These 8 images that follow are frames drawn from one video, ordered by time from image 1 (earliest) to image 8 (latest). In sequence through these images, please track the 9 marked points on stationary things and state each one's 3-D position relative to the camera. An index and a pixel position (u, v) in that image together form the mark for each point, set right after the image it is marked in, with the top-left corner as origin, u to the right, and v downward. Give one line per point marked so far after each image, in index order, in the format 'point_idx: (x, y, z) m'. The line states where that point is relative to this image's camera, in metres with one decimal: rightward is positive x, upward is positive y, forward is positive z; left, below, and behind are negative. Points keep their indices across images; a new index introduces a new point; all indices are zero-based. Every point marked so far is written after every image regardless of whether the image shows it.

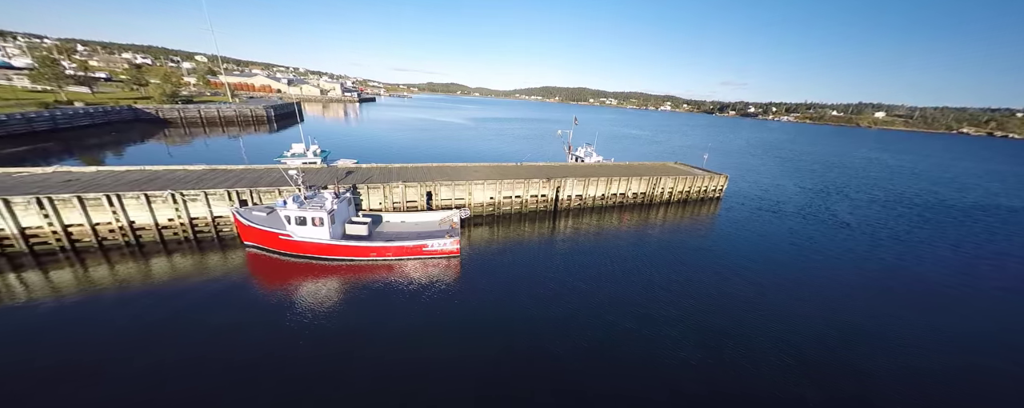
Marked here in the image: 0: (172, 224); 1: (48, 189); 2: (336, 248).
0: (-18.9, -1.1, +17.8) m
1: (-24.3, +0.8, +16.7) m
2: (-9.1, -2.4, +16.9) m
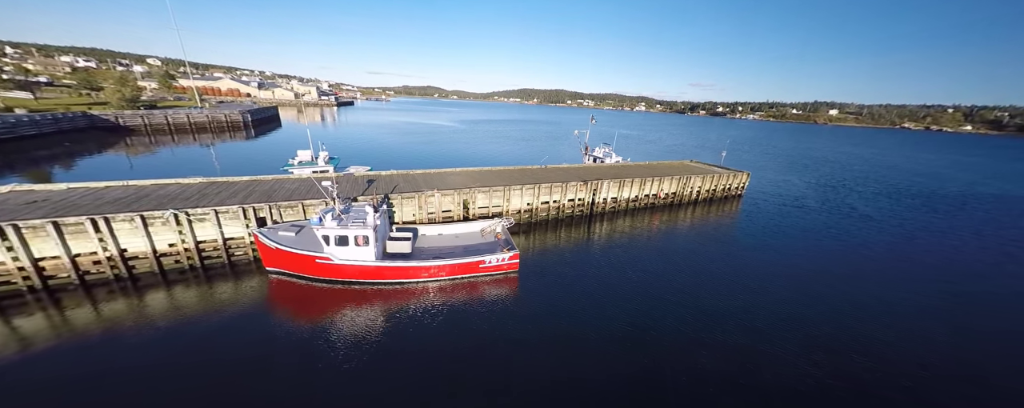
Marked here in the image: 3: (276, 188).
0: (-15.6, -2.1, +14.7) m
1: (-21.0, -0.4, +13.3) m
2: (-5.7, -3.1, +14.5) m
3: (-13.7, +0.8, +18.5) m
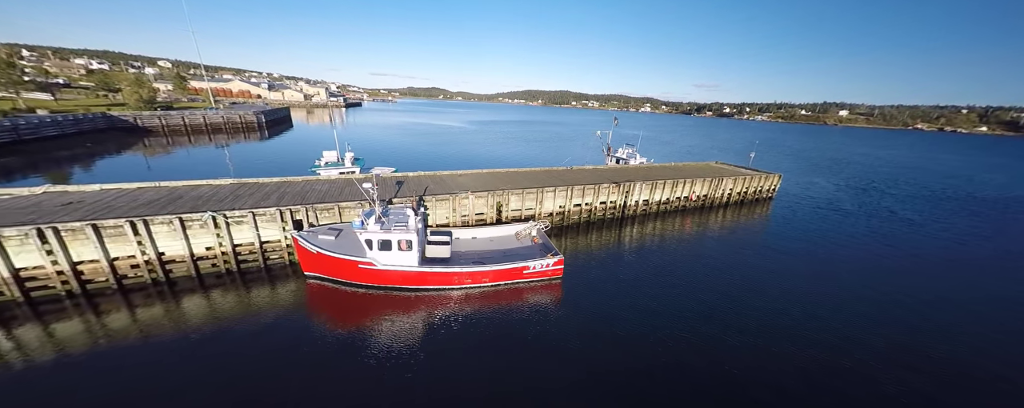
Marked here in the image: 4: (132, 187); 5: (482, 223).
0: (-13.5, -2.2, +14.3) m
1: (-18.9, -0.5, +13.0) m
2: (-3.7, -3.2, +14.0) m
3: (-11.5, +0.7, +18.0) m
4: (-19.9, +0.9, +16.7) m
5: (-1.8, -1.2, +19.6) m
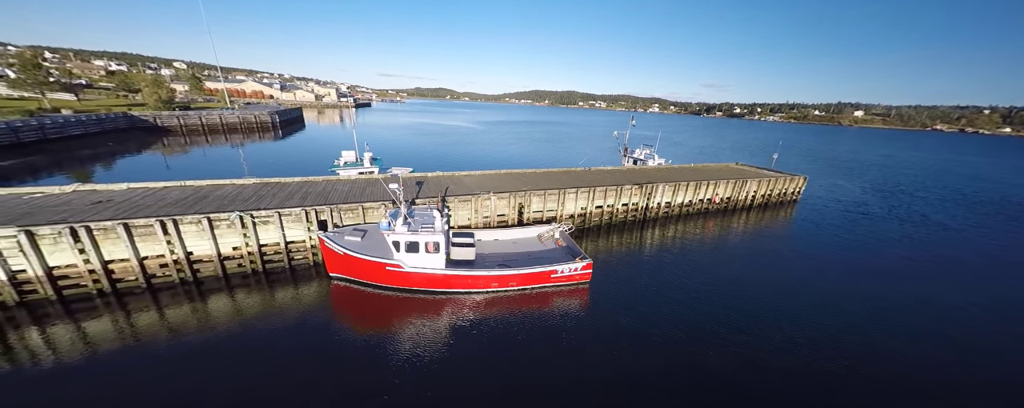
0: (-12.3, -2.2, +14.2) m
1: (-17.7, -0.4, +13.0) m
2: (-2.4, -3.3, +13.7) m
3: (-10.2, +0.7, +17.9) m
4: (-18.6, +1.0, +16.8) m
5: (-0.5, -1.2, +19.3) m
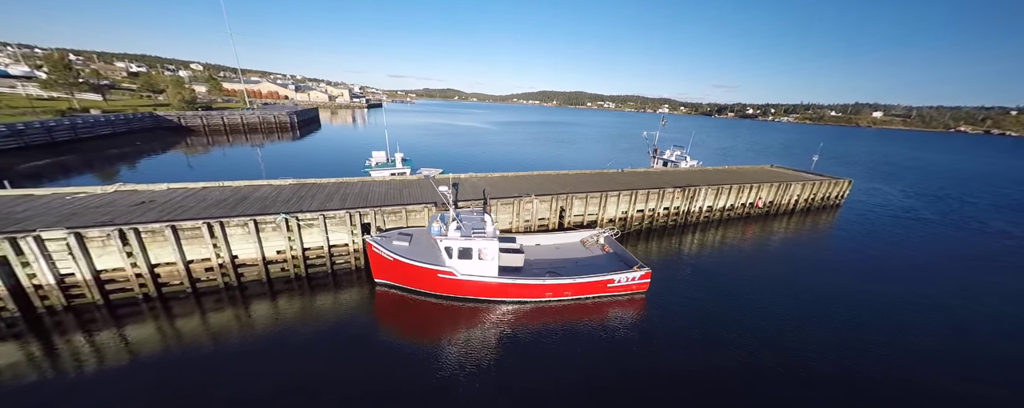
0: (-10.0, -2.3, +13.8) m
1: (-15.5, -0.5, +12.7) m
2: (-0.2, -3.4, +13.0) m
3: (-7.9, +0.6, +17.4) m
4: (-16.3, +0.9, +16.5) m
5: (+1.9, -1.4, +18.6) m
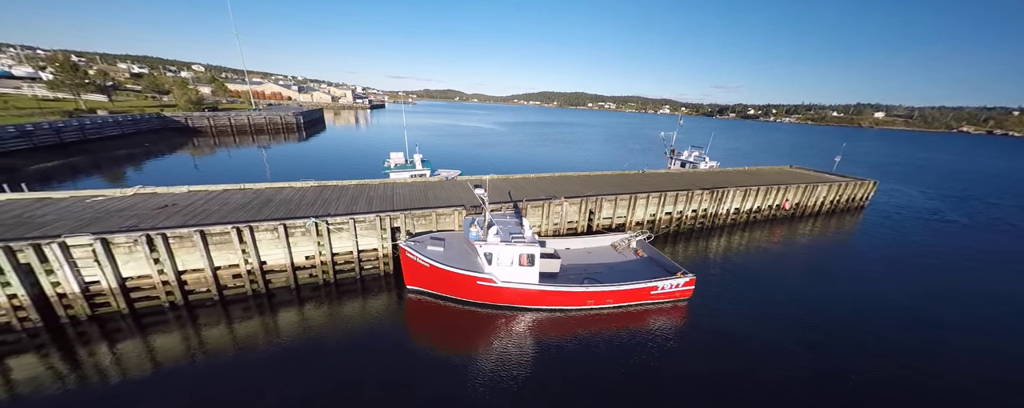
0: (-8.5, -2.4, +13.2) m
1: (-13.9, -0.6, +12.2) m
2: (+1.3, -3.6, +12.5) m
3: (-6.3, +0.5, +16.9) m
4: (-14.7, +0.8, +15.9) m
5: (+3.4, -1.6, +18.1) m
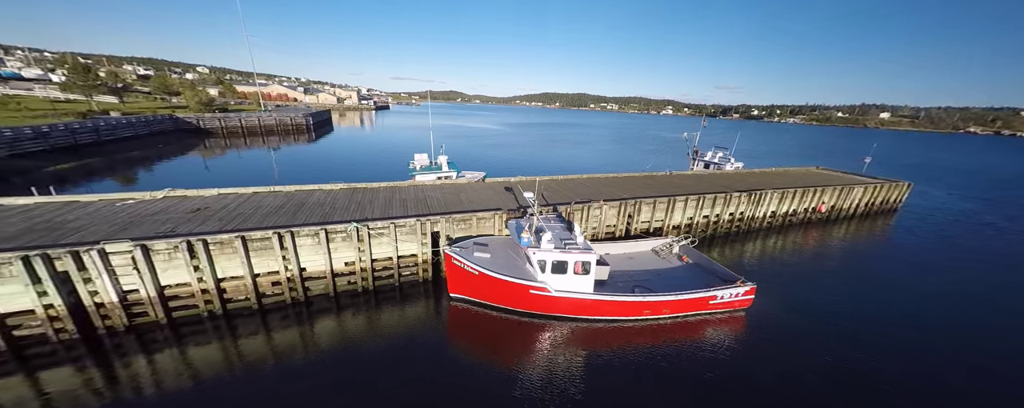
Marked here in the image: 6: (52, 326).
0: (-6.6, -2.6, +12.7) m
1: (-12.0, -0.8, +11.7) m
2: (+3.2, -3.7, +11.8) m
3: (-4.4, +0.3, +16.3) m
4: (-12.8, +0.6, +15.4) m
5: (+5.4, -1.7, +17.4) m
6: (-13.7, -3.6, +9.5) m
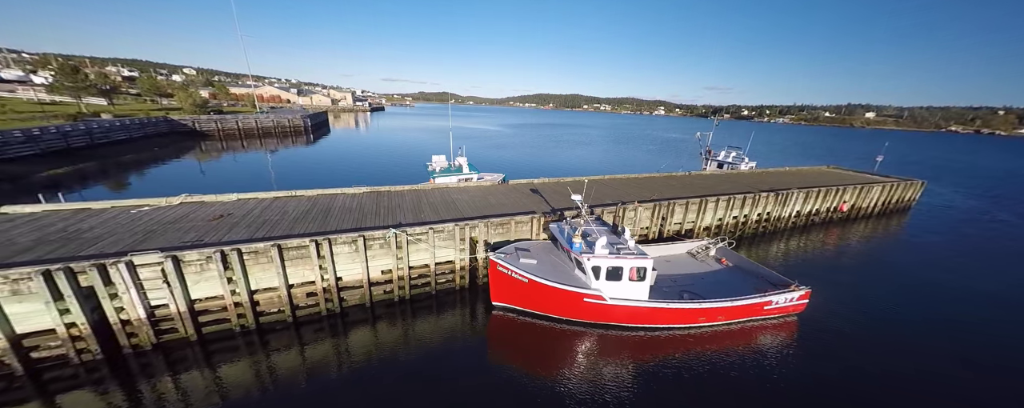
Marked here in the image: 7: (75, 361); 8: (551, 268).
0: (-4.9, -2.7, +12.0) m
1: (-10.3, -1.0, +10.9) m
2: (+5.0, -3.8, +11.3) m
3: (-2.8, +0.1, +15.7) m
4: (-11.2, +0.4, +14.6) m
5: (+7.0, -1.8, +17.0) m
6: (-11.9, -3.9, +8.6) m
7: (-12.0, -4.3, +8.7) m
8: (+1.3, -2.3, +11.7) m
